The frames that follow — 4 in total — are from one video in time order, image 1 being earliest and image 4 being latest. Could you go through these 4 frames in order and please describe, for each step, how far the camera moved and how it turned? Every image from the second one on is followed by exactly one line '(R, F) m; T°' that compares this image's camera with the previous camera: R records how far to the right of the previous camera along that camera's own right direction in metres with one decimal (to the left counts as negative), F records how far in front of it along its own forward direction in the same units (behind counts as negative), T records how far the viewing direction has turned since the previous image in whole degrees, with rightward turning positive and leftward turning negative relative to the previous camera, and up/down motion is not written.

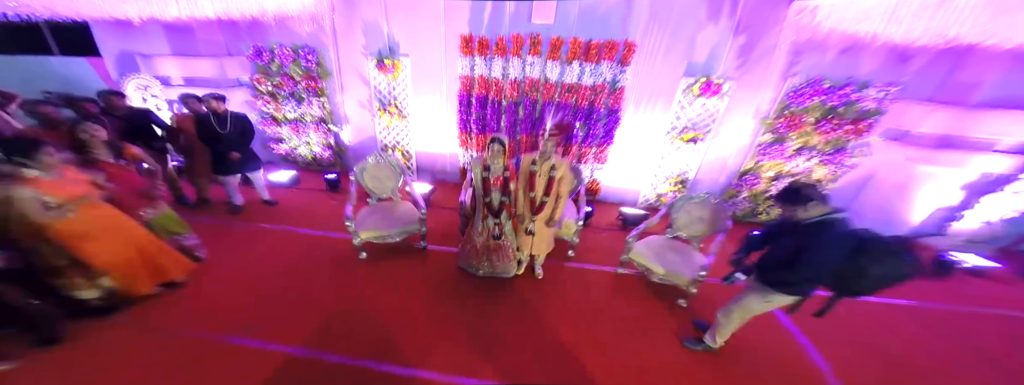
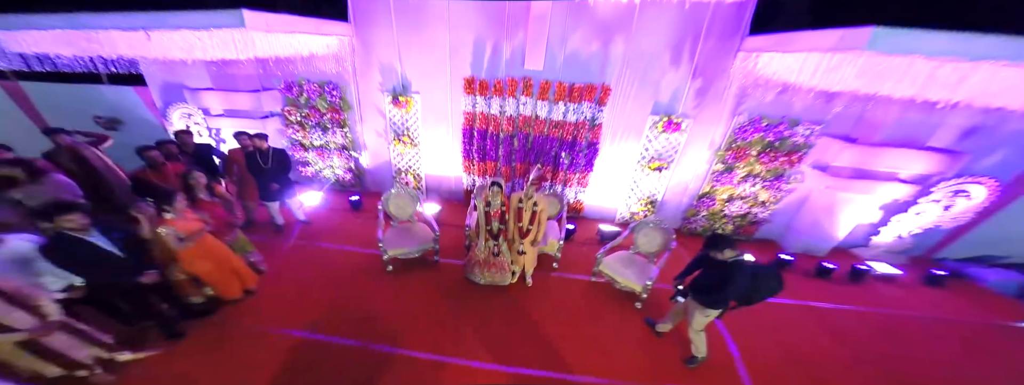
(0.0, -0.4) m; 0°
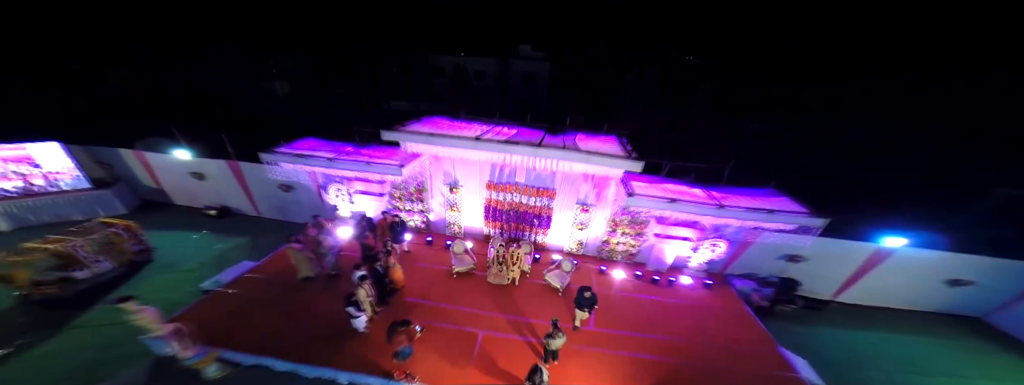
(+0.1, -2.7) m; -1°
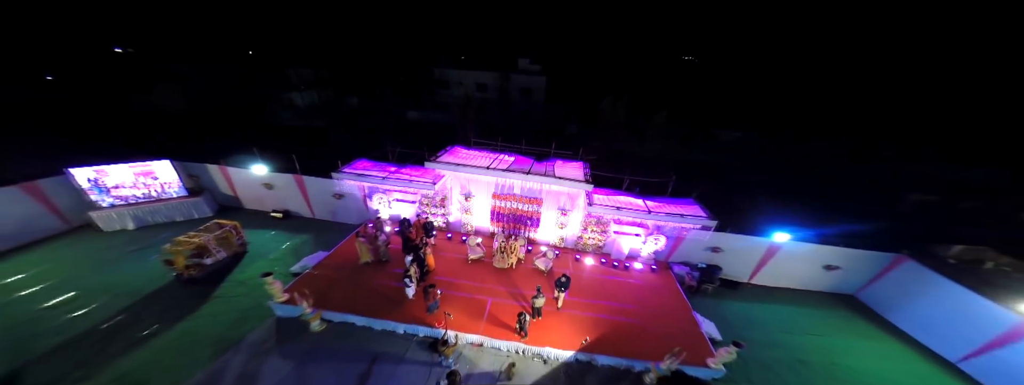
(0.0, -1.9) m; 0°
